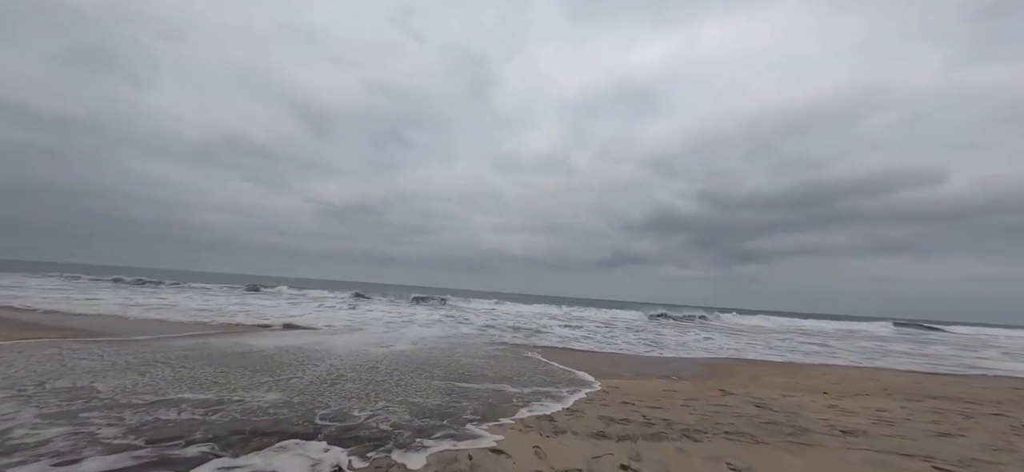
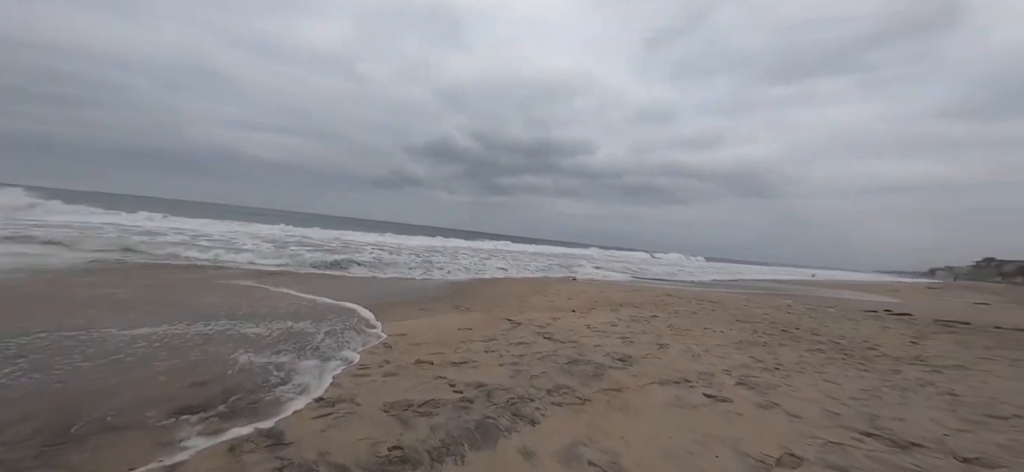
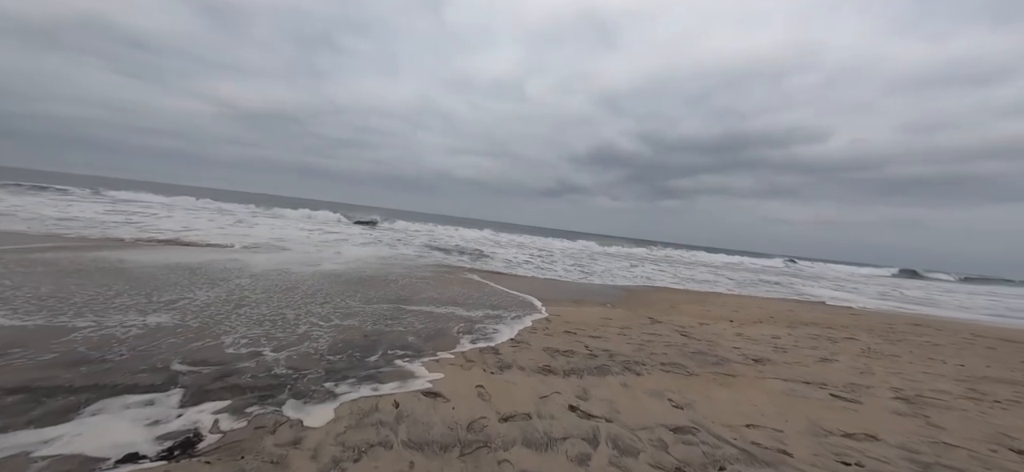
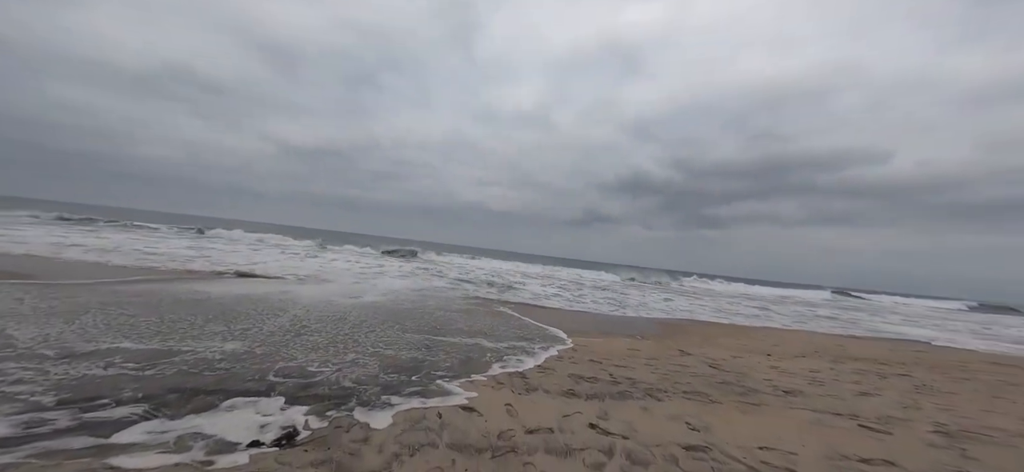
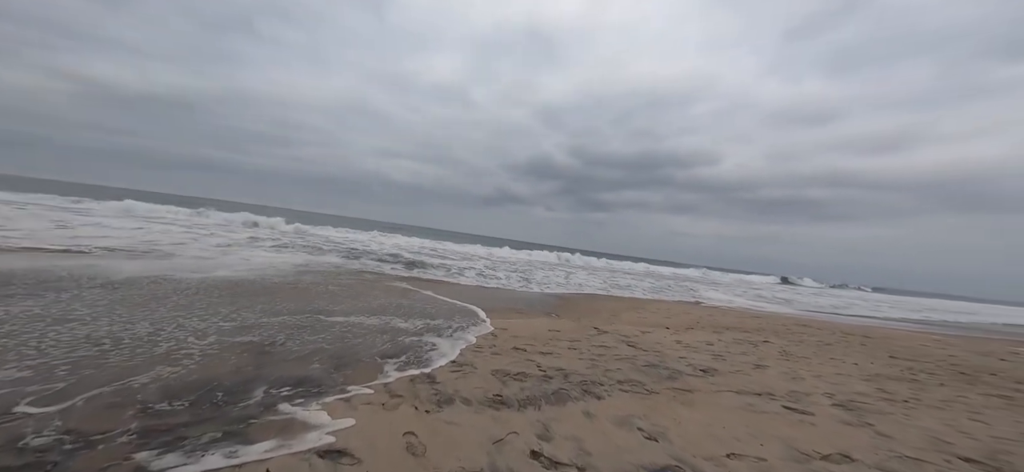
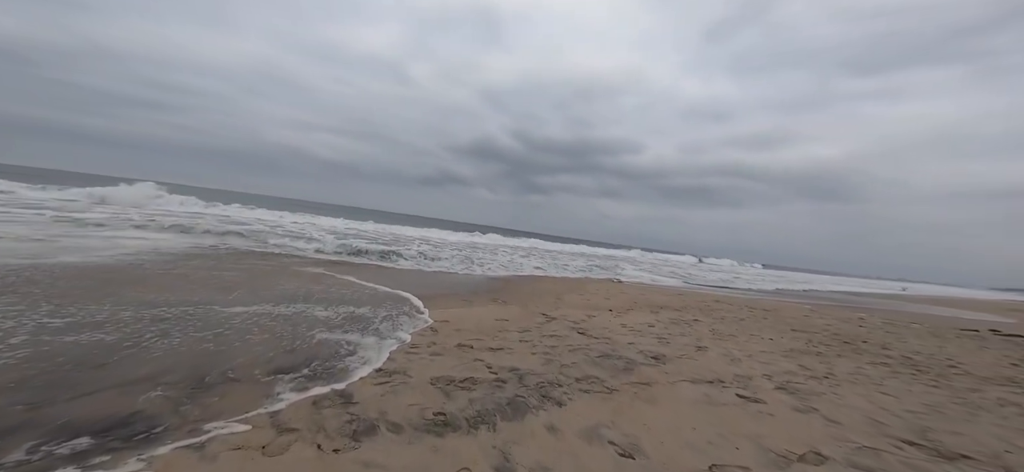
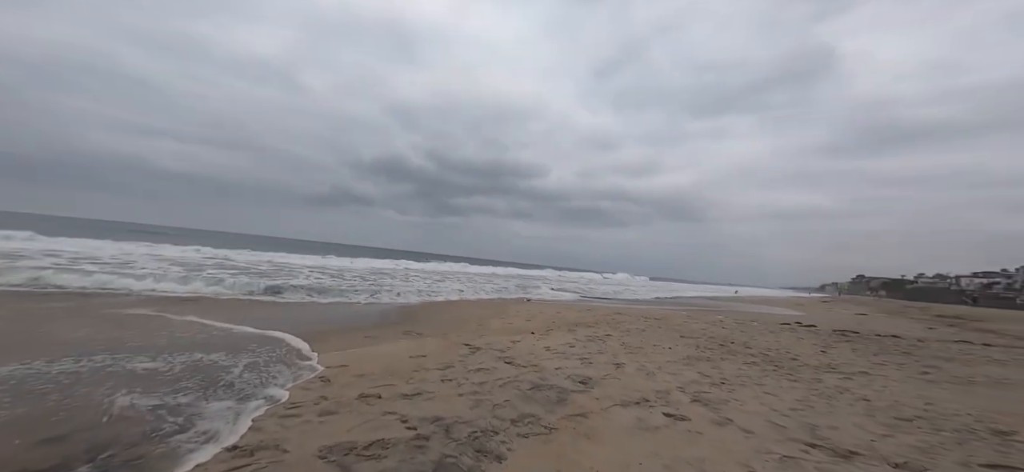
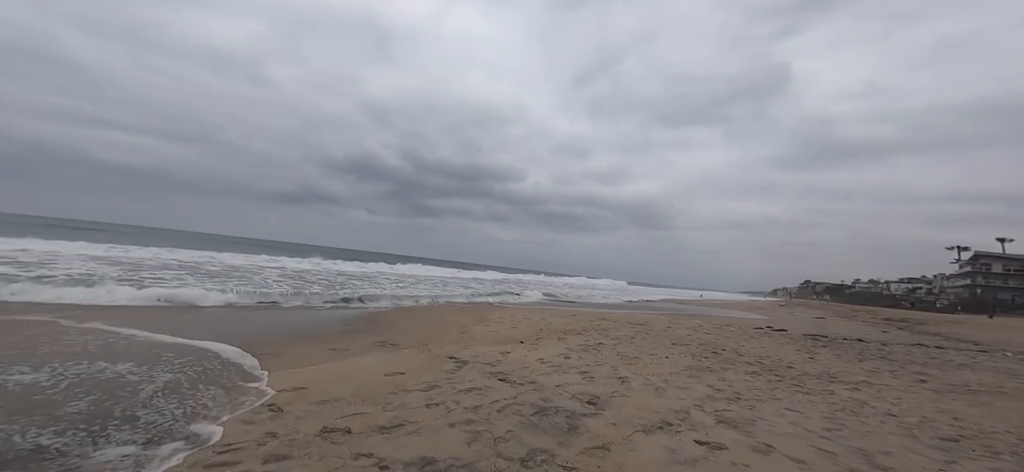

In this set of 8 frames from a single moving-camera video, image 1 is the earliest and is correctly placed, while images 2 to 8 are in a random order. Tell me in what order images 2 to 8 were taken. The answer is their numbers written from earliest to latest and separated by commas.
4, 3, 5, 6, 2, 7, 8
